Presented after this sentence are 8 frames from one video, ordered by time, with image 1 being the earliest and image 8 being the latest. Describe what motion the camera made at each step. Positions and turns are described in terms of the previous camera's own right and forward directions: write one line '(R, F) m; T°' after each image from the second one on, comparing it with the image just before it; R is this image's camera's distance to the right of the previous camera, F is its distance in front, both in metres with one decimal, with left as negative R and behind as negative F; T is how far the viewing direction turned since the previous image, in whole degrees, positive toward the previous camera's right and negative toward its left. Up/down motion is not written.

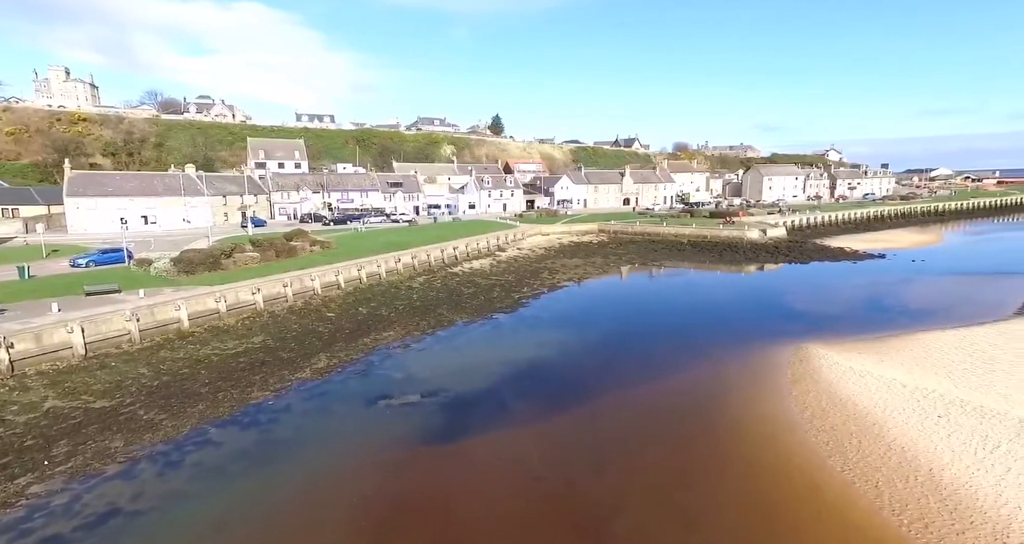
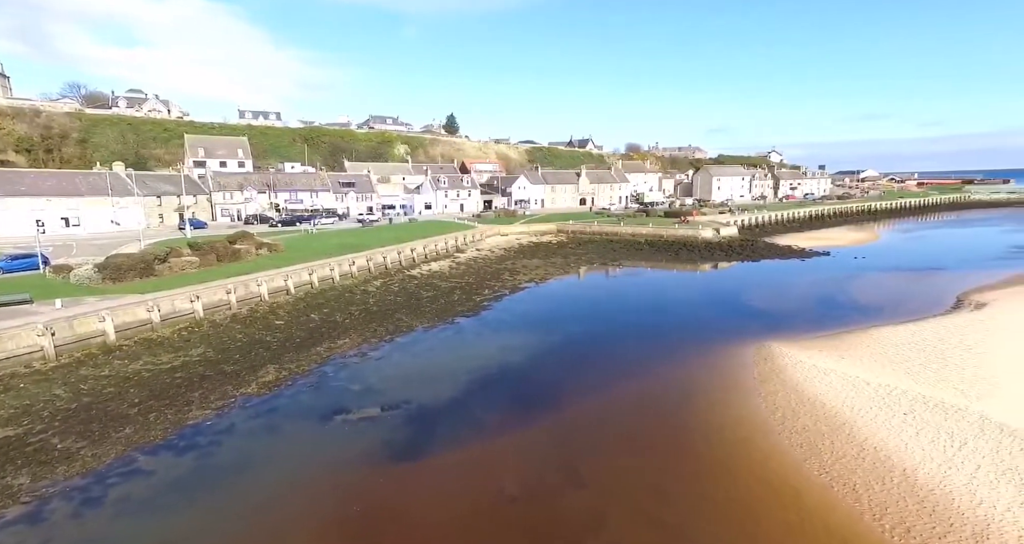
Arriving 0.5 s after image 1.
(-0.2, +0.7) m; +5°
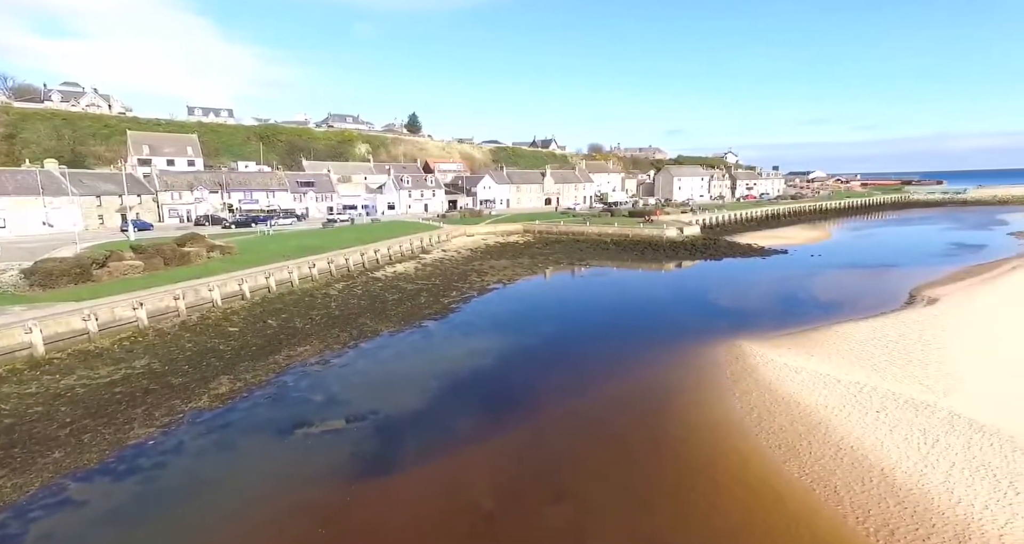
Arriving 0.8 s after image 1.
(-0.2, +0.5) m; +4°
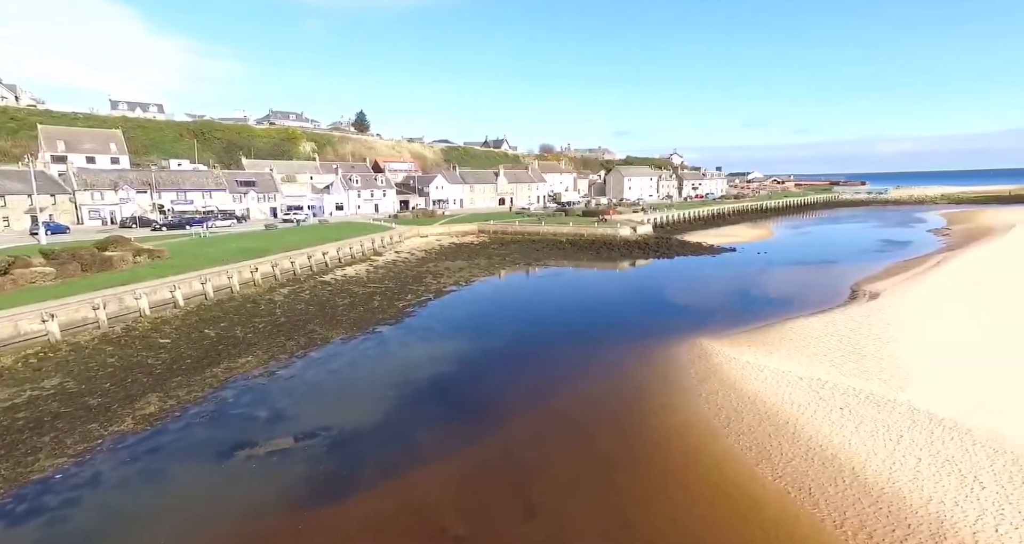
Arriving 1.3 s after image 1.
(-0.2, +0.7) m; +6°
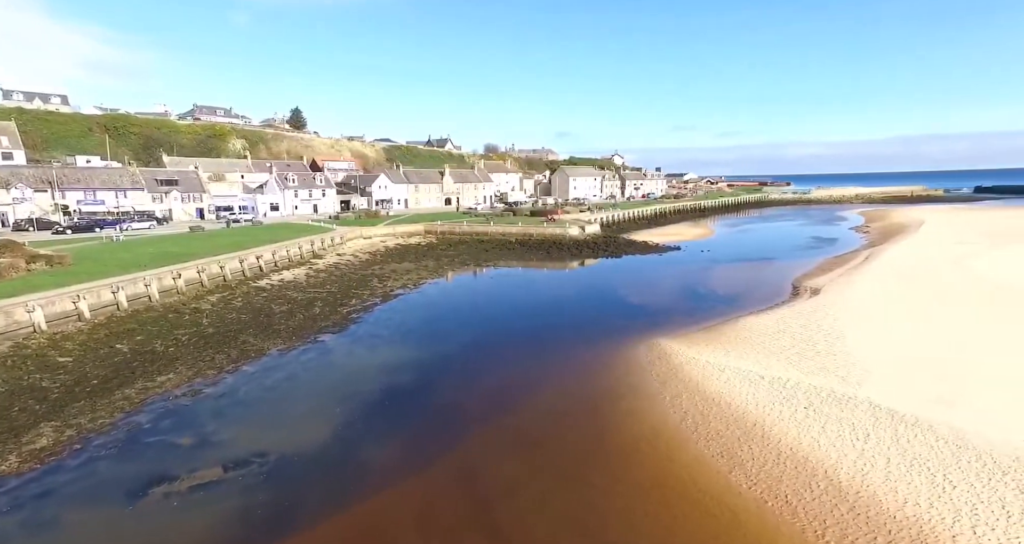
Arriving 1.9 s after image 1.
(-0.2, +0.9) m; +7°
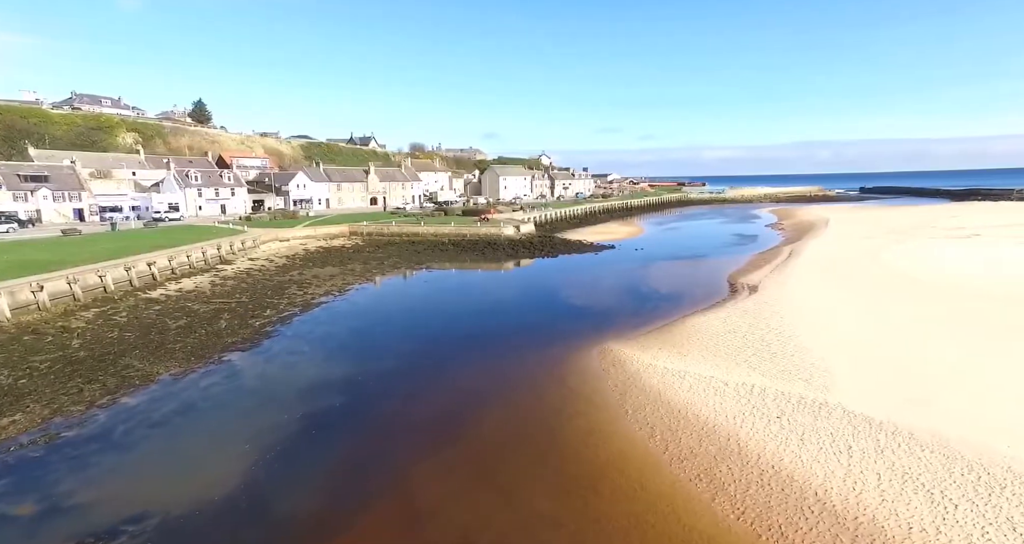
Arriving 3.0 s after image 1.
(-0.3, +1.6) m; +9°
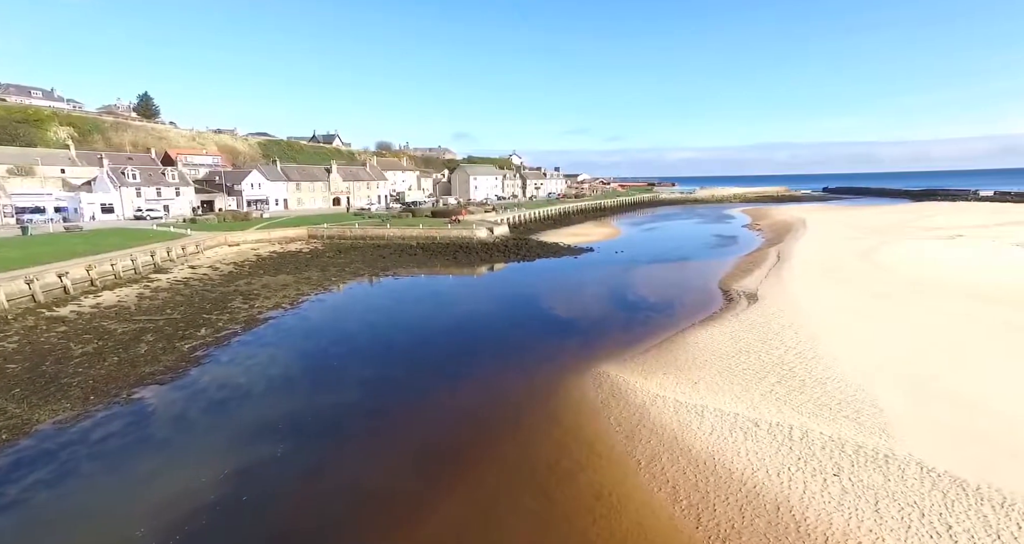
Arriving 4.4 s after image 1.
(-0.2, +2.3) m; +4°
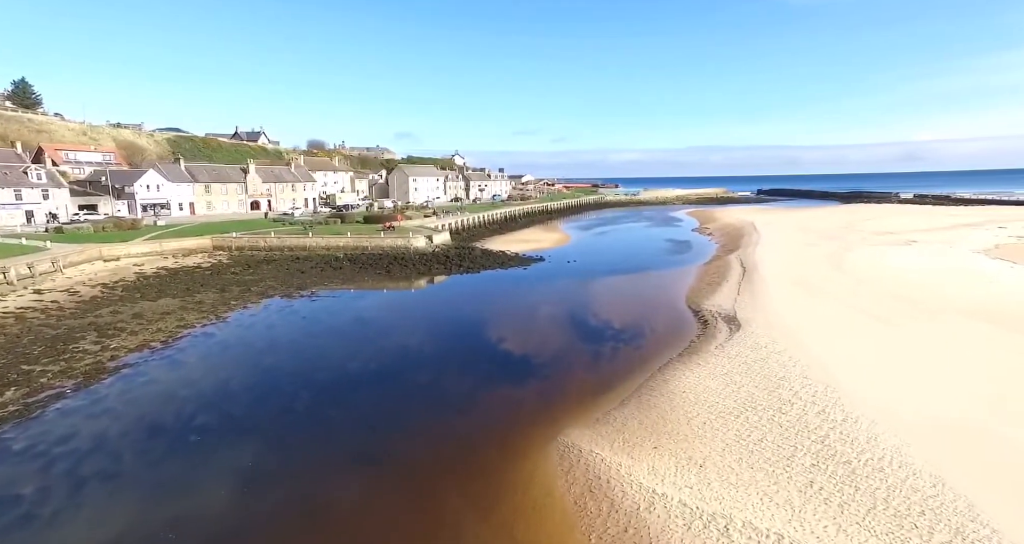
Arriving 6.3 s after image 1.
(+0.3, +3.7) m; +7°
